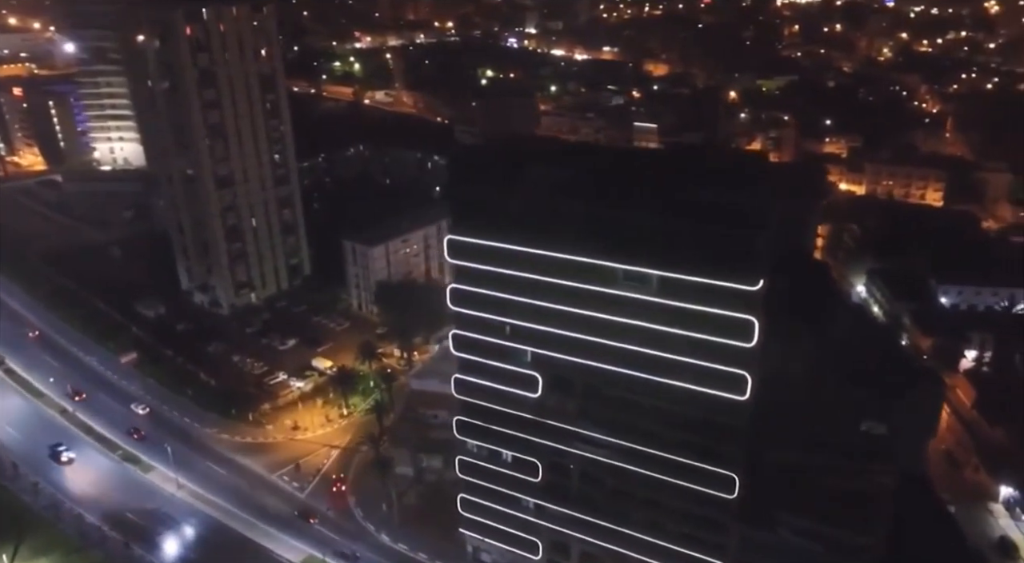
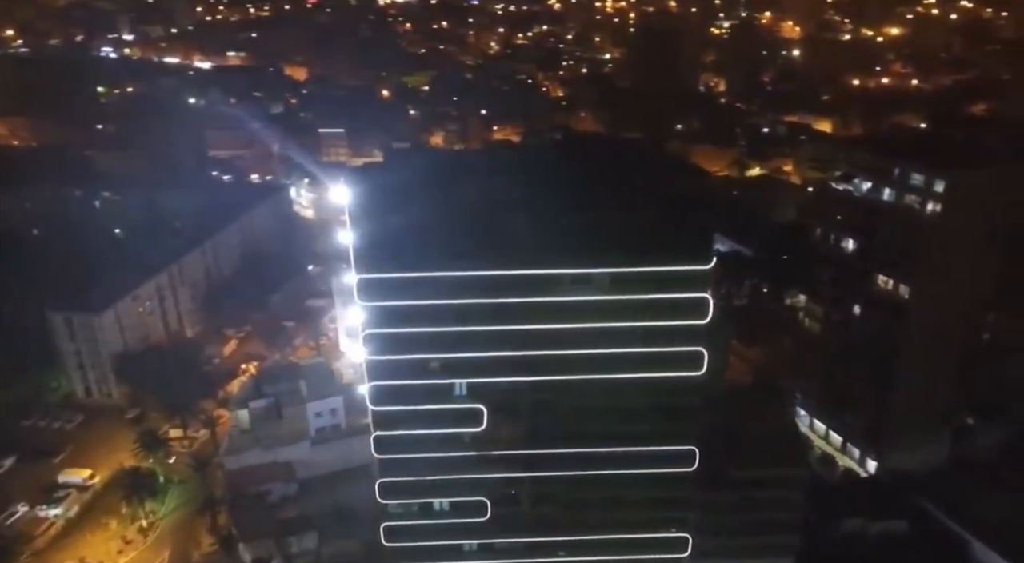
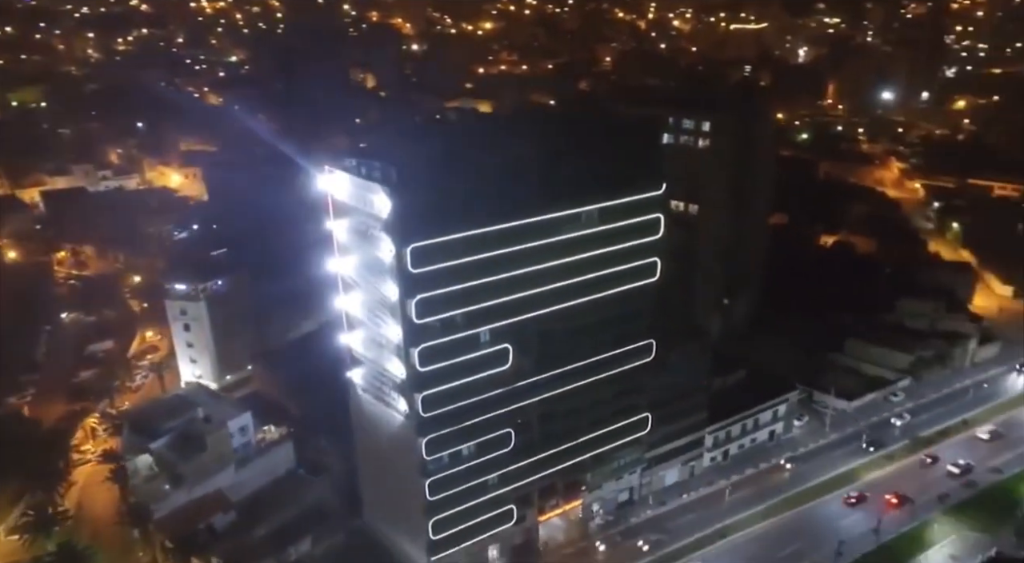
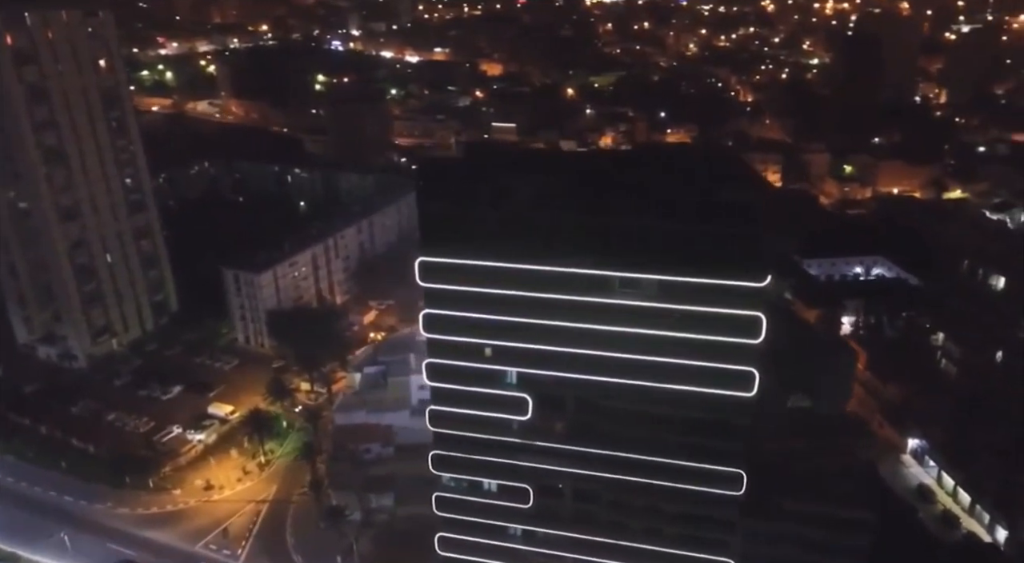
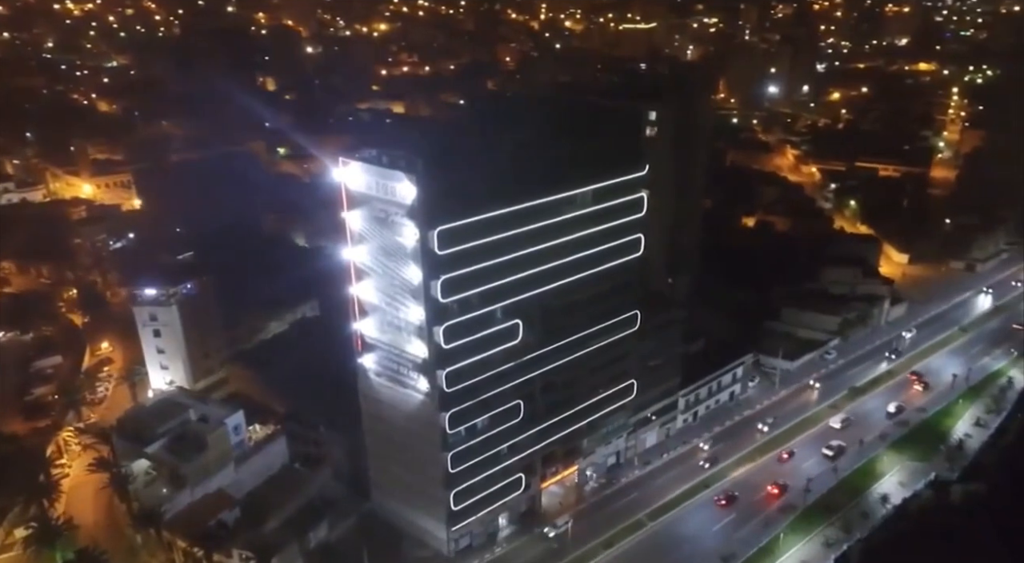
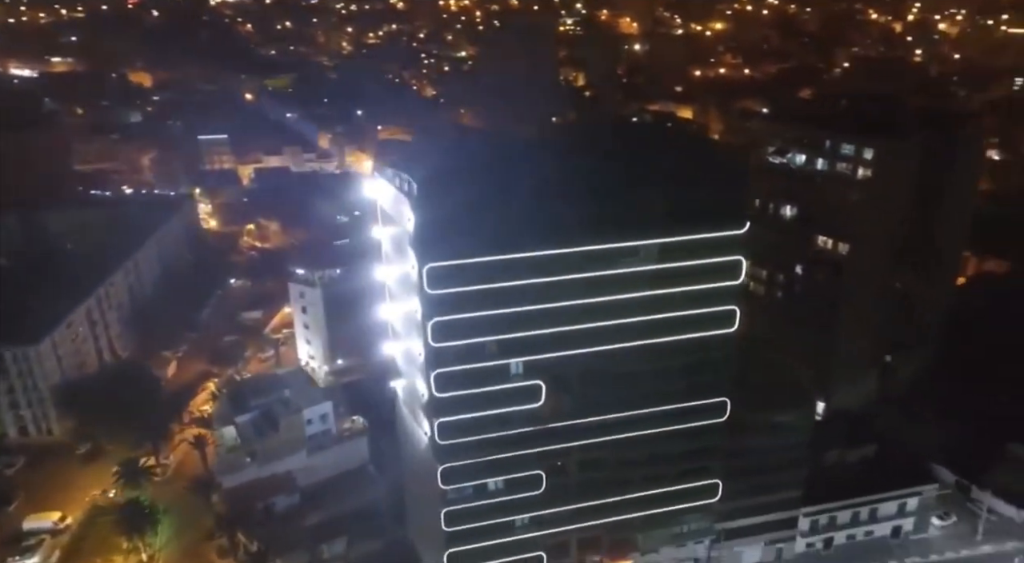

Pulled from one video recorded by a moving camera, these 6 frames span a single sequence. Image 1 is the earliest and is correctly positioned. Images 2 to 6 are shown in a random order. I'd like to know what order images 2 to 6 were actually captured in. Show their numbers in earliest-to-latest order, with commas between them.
4, 2, 6, 3, 5
